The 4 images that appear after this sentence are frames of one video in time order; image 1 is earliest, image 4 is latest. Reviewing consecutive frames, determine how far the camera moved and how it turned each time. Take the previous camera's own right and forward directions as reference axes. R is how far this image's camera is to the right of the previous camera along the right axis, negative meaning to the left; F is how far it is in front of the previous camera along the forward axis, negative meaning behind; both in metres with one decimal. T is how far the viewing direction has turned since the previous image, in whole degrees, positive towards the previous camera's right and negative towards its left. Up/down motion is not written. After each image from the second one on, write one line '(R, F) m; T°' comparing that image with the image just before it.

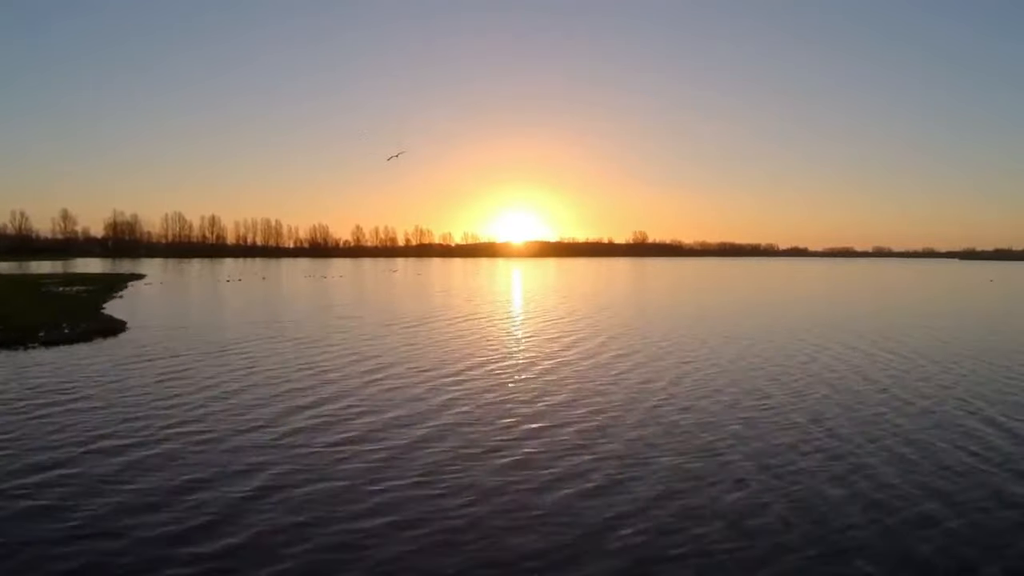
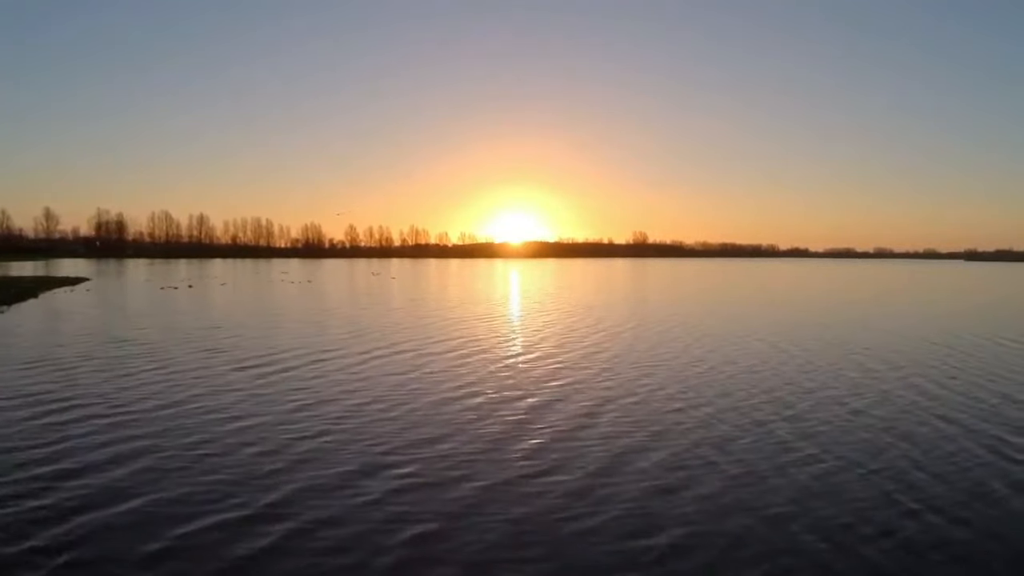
(+0.7, +3.5) m; -2°
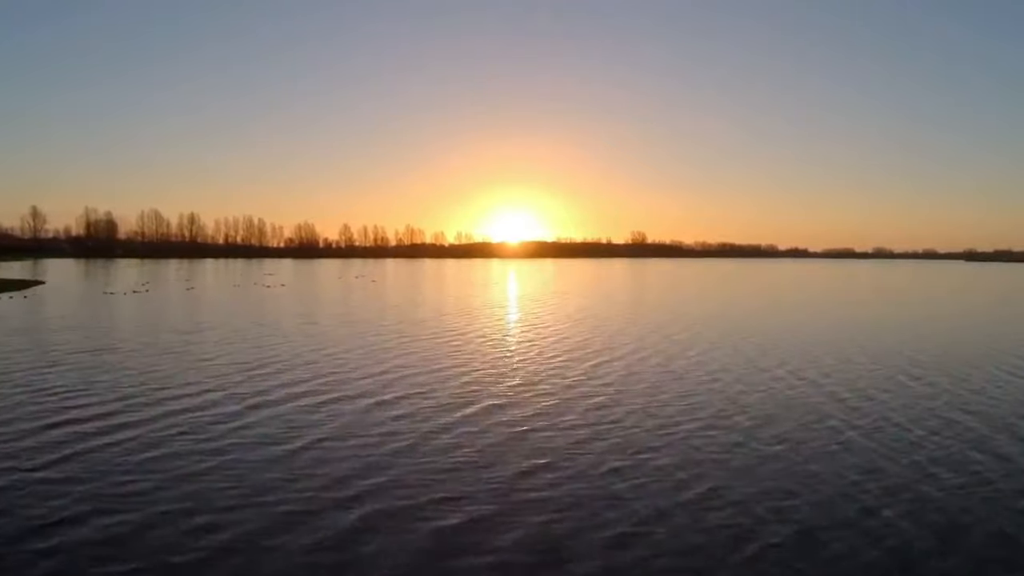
(-0.1, +3.0) m; 0°
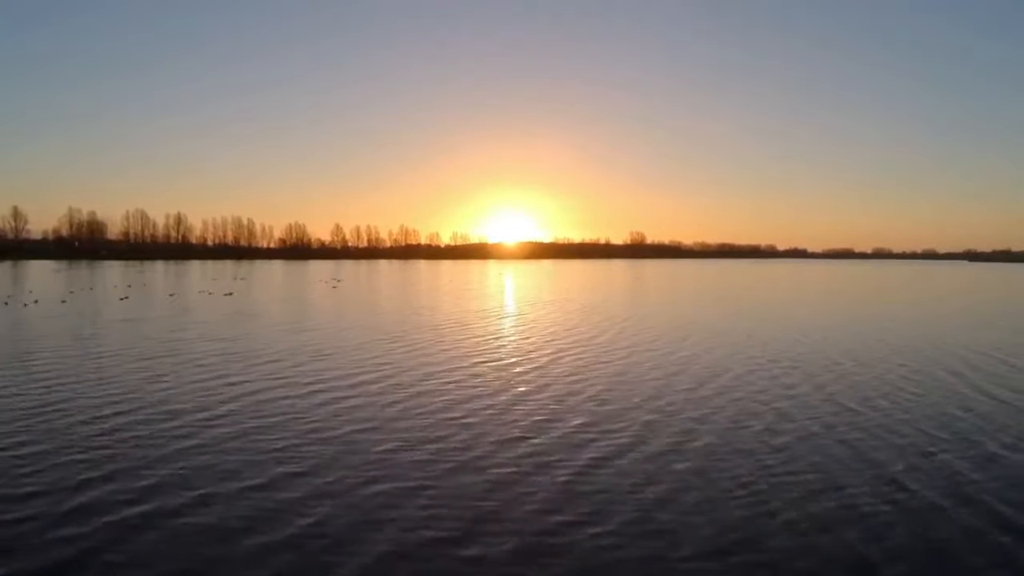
(+0.2, +4.2) m; 0°
